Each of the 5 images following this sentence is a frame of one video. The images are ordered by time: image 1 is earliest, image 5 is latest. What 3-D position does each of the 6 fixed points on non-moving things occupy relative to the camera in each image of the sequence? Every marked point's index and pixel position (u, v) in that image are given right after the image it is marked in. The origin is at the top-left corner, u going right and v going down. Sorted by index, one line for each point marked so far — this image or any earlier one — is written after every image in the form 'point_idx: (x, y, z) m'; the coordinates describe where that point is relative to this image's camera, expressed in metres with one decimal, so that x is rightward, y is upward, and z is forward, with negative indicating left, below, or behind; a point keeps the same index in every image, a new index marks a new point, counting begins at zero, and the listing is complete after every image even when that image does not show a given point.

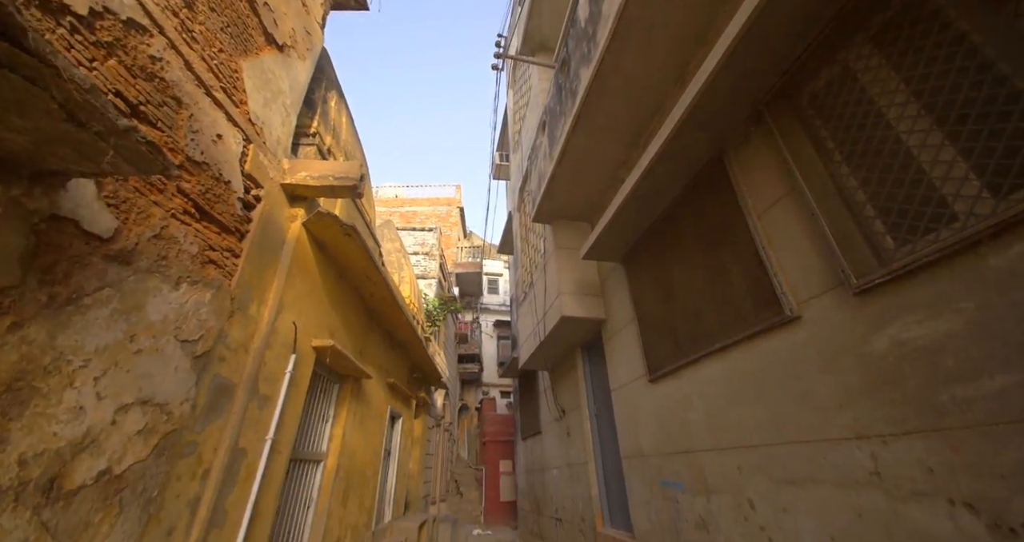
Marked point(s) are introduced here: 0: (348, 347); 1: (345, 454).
0: (-1.7, -0.8, +4.2) m
1: (-1.8, -2.0, +4.3) m
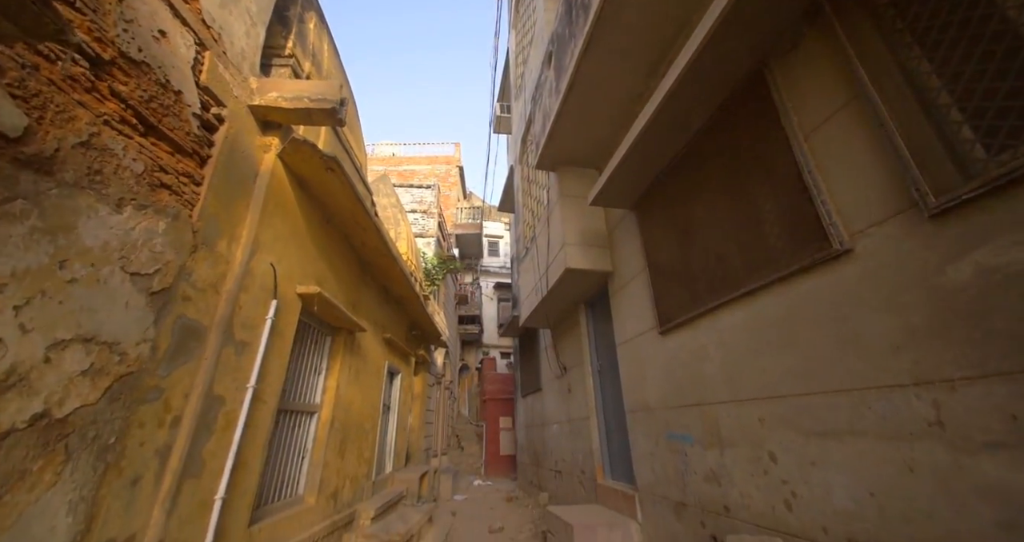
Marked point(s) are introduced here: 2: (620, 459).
0: (-1.7, -0.3, +3.9) m
1: (-1.8, -1.4, +4.1) m
2: (+1.2, -2.1, +4.4) m
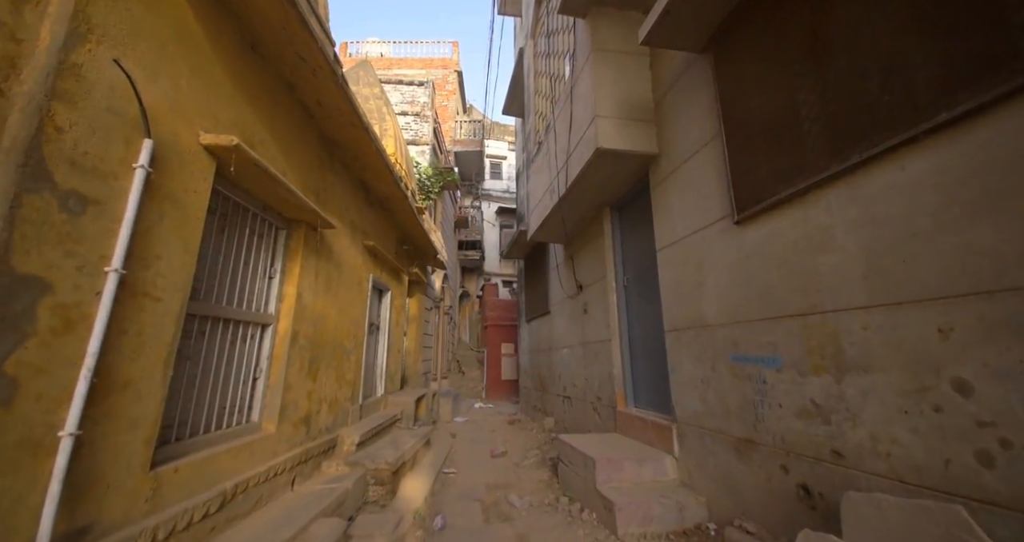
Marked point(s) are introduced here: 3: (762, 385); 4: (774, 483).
0: (-1.6, +0.7, +2.9) m
1: (-1.7, -0.4, +3.3) m
2: (+1.3, -1.0, +3.6) m
3: (+1.4, -0.7, +2.3) m
4: (+1.4, -1.2, +2.2) m
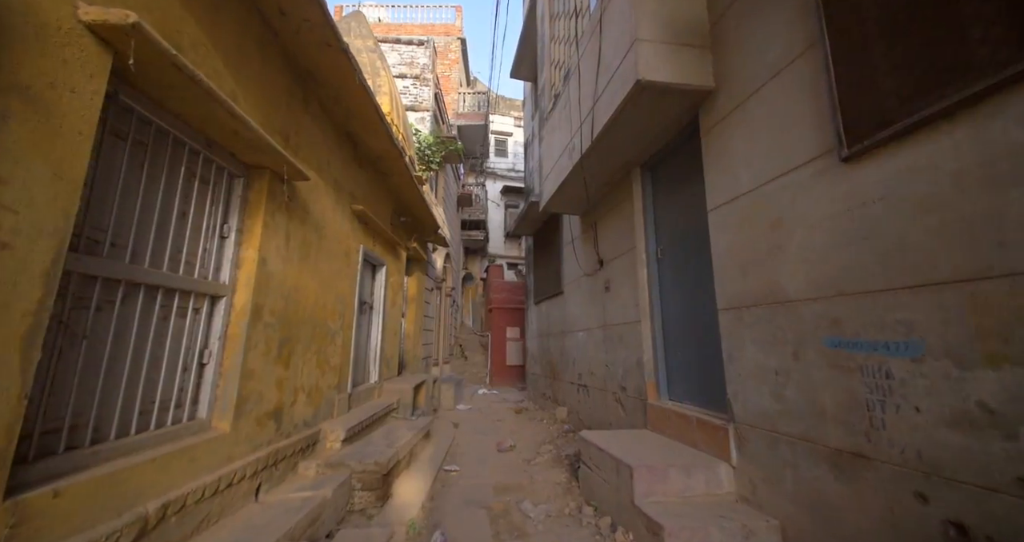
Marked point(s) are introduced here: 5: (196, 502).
0: (-1.5, +0.9, +2.2) m
1: (-1.6, -0.1, +2.7) m
2: (+1.4, -0.8, +3.0) m
3: (+1.5, -0.4, +1.6) m
4: (+1.5, -1.0, +1.5) m
5: (-1.6, -1.1, +2.0) m
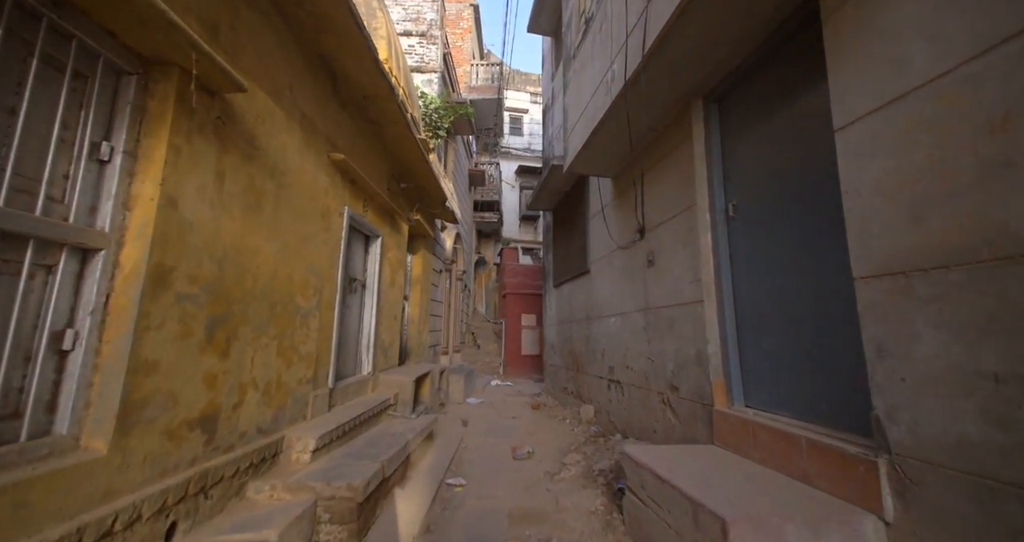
0: (-1.4, +1.2, +1.4) m
1: (-1.5, +0.1, +1.9) m
2: (+1.5, -0.6, +2.1) m
3: (+1.6, -0.3, +0.8) m
4: (+1.6, -0.8, +0.7) m
5: (-1.5, -0.9, +1.2) m
